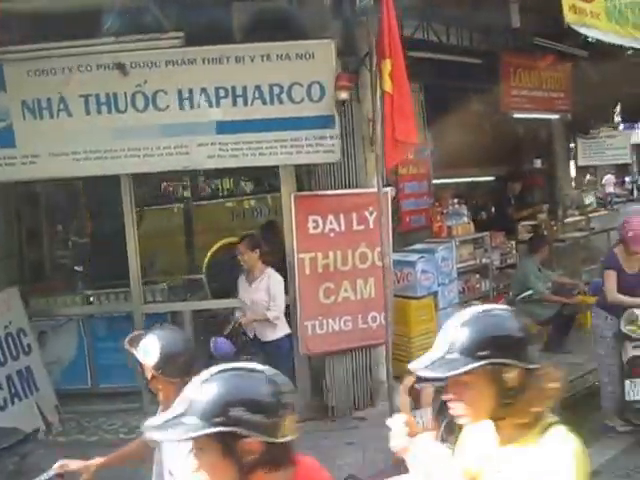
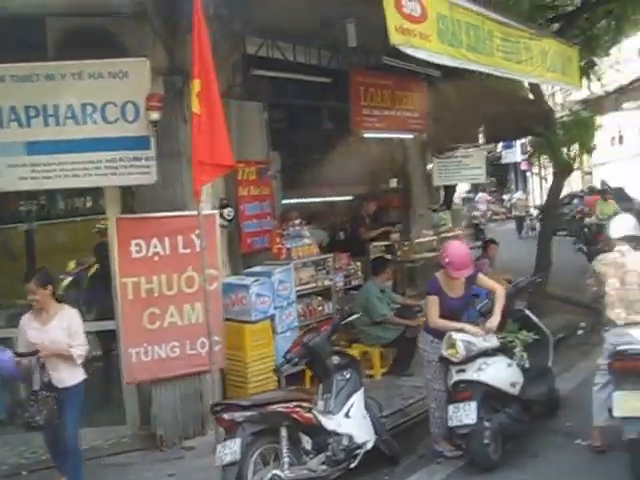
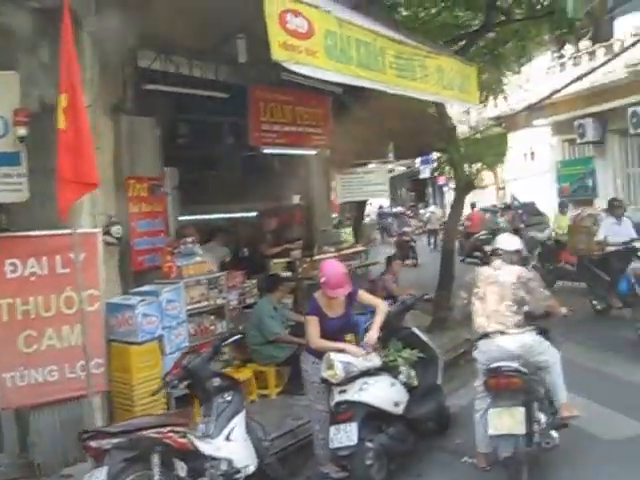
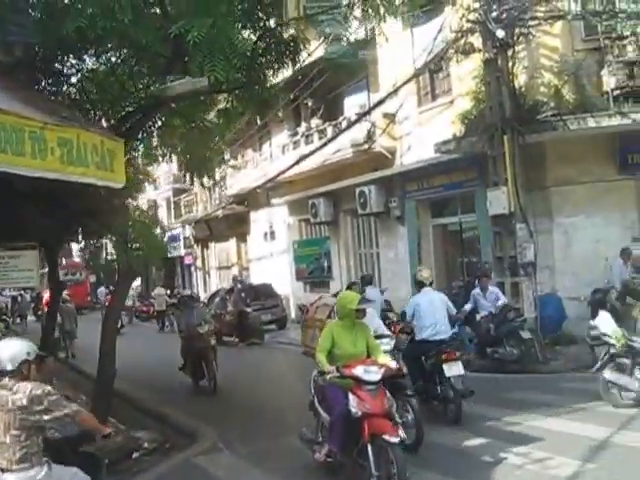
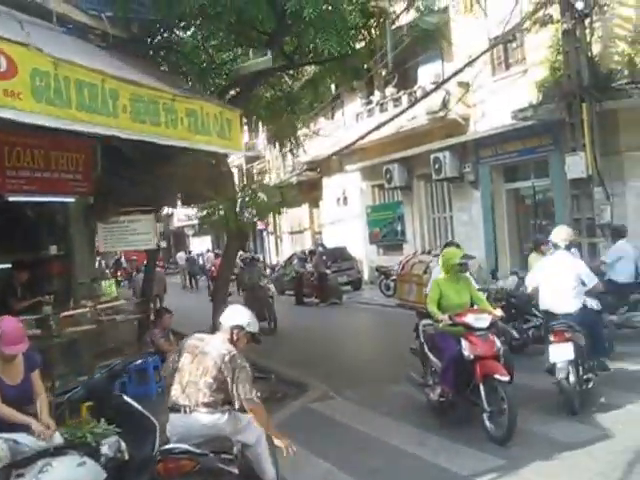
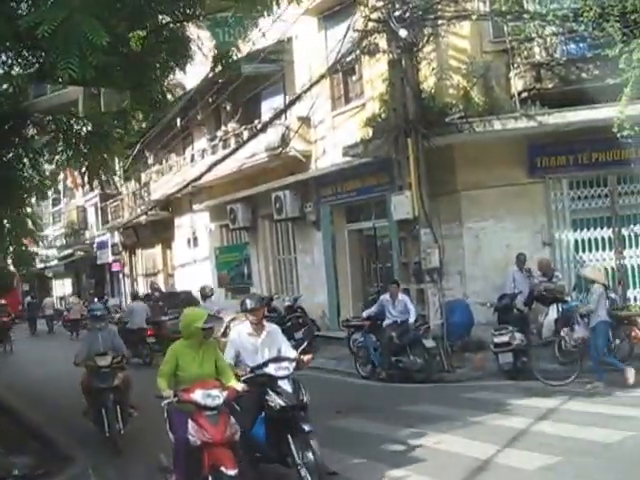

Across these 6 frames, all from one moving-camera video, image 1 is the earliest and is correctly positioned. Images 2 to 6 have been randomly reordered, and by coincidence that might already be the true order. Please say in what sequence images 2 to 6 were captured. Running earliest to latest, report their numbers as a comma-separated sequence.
2, 3, 5, 4, 6
